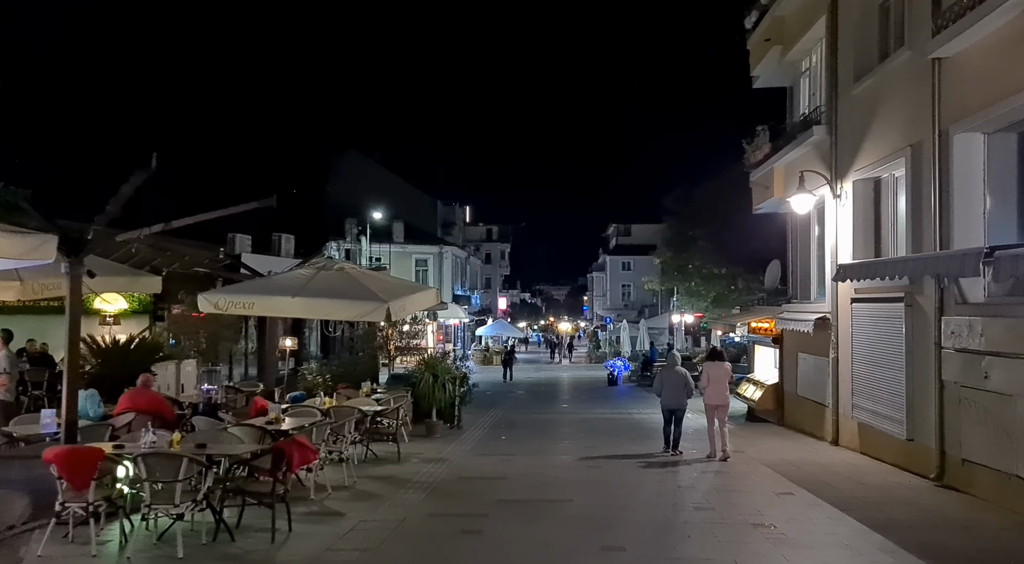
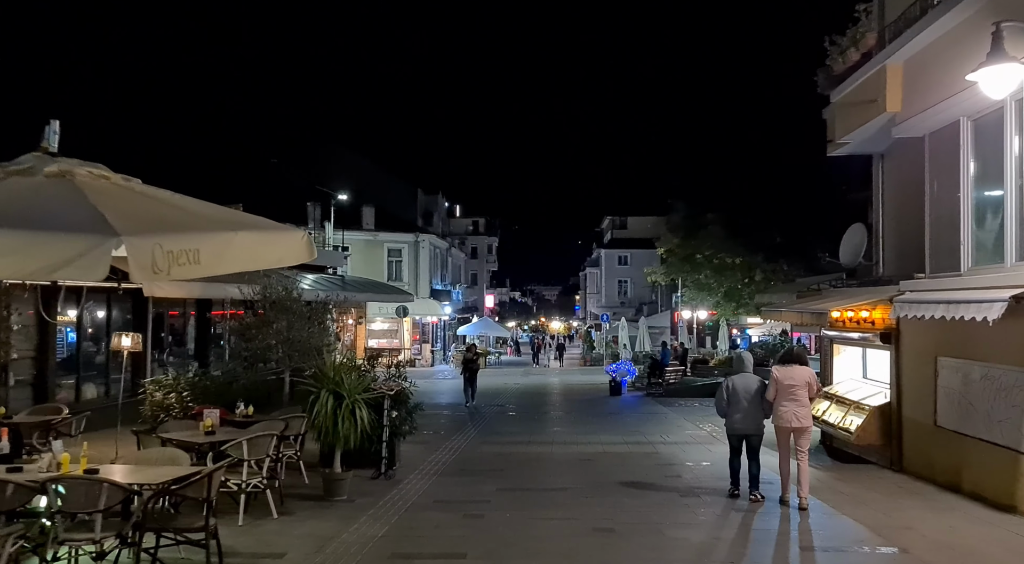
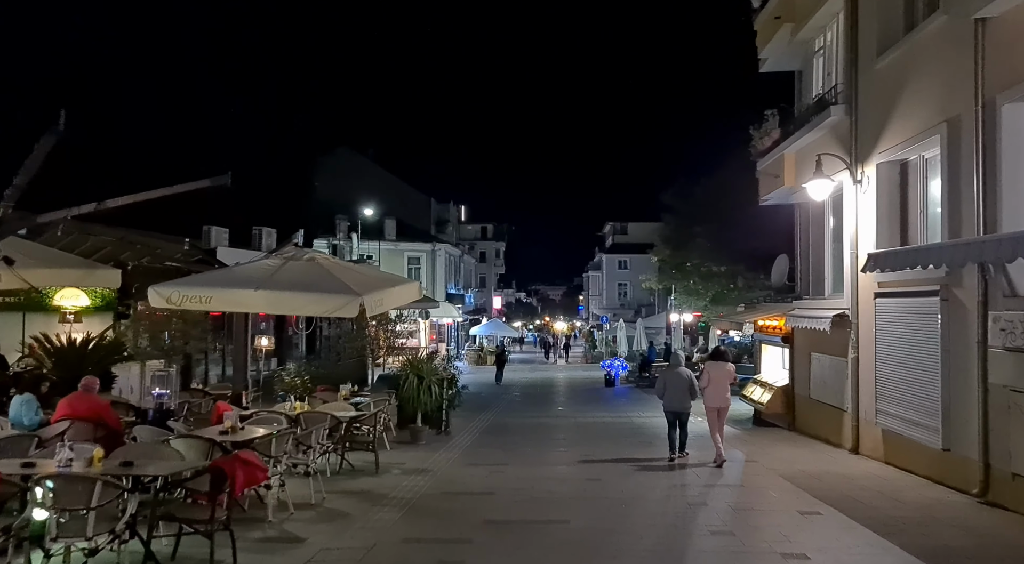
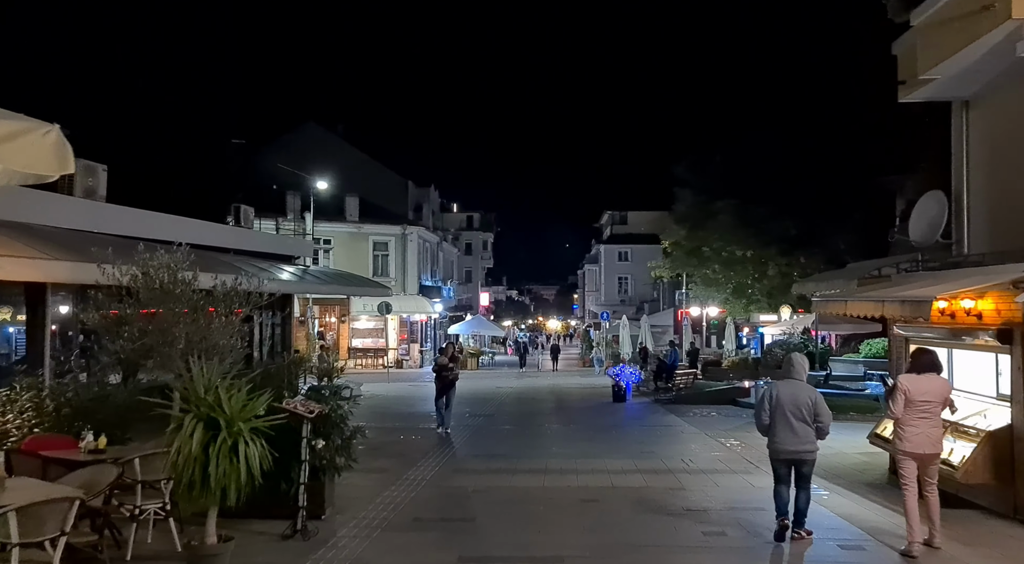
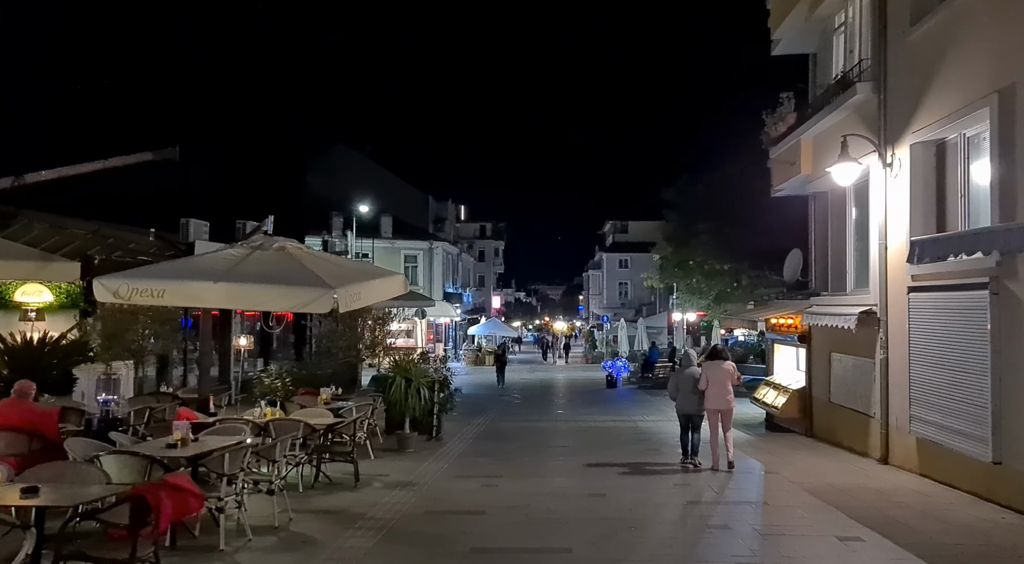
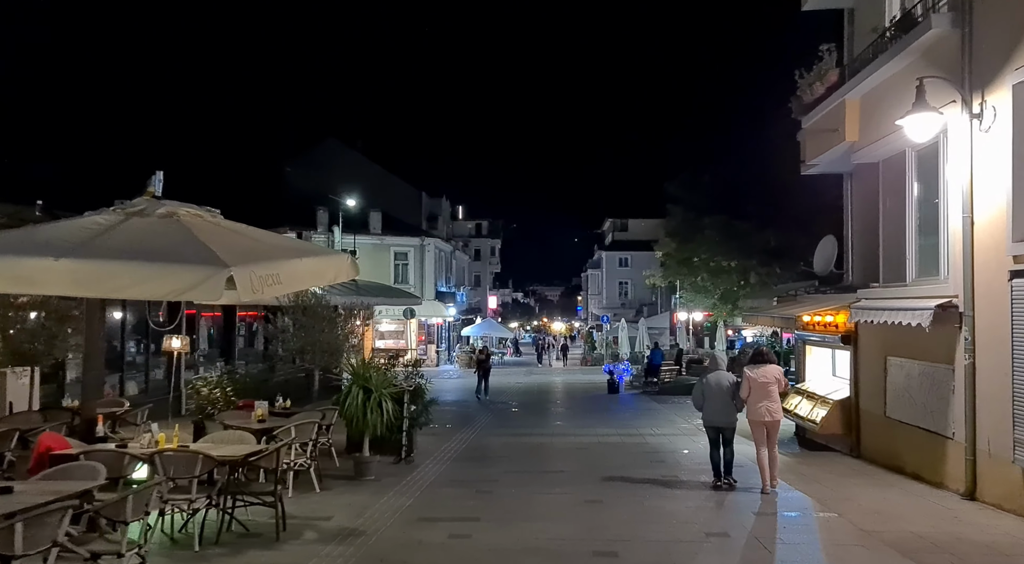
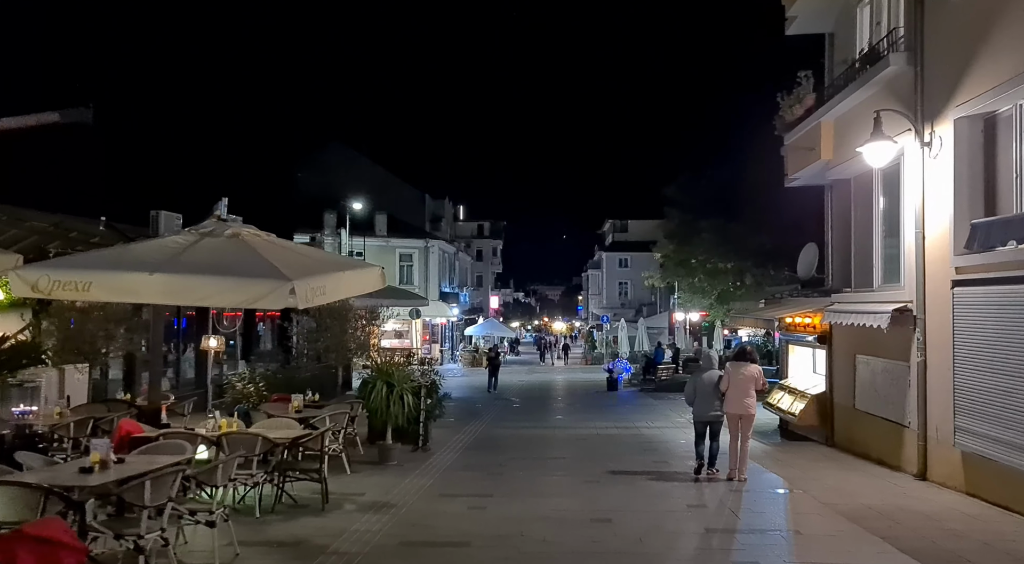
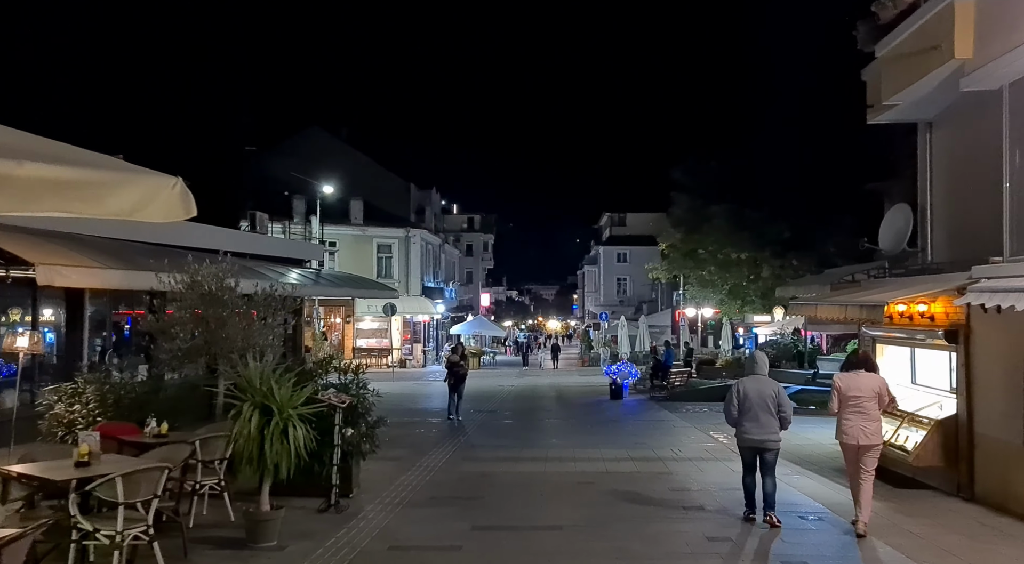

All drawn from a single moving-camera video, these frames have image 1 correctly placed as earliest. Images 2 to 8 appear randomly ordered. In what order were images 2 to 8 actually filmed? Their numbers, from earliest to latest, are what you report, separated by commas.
3, 5, 7, 6, 2, 8, 4
